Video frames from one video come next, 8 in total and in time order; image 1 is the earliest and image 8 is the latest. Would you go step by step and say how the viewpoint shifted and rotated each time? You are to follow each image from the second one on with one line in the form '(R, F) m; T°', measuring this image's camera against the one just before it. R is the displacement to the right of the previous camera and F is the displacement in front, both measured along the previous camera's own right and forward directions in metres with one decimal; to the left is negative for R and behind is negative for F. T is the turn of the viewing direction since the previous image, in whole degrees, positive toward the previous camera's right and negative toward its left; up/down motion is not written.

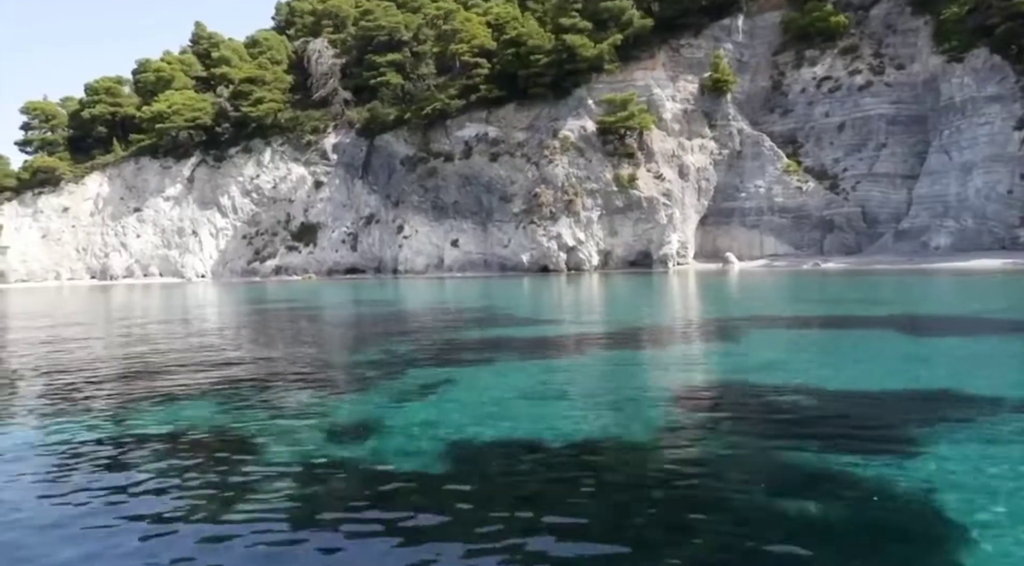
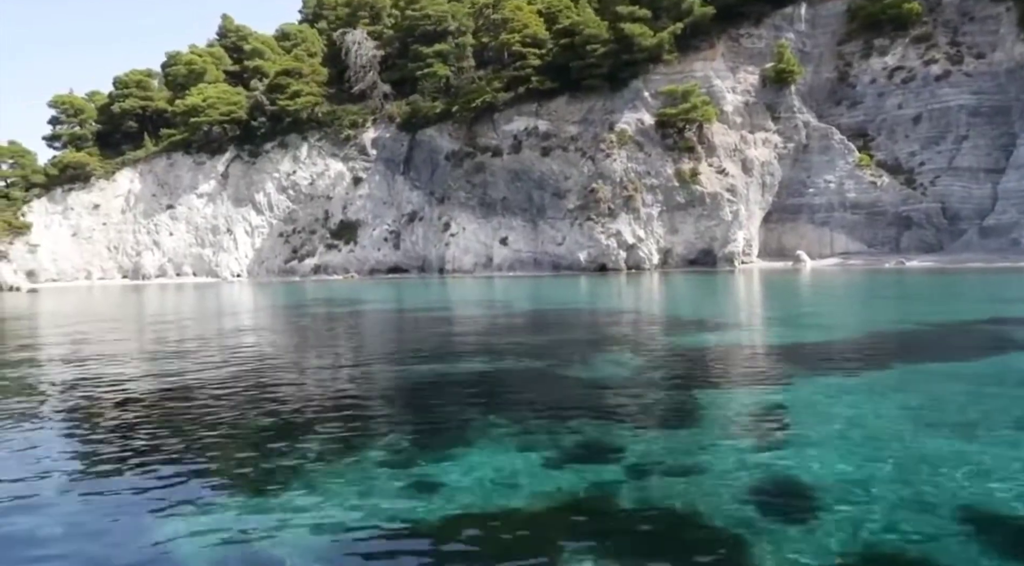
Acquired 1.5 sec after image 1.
(-2.5, +1.6) m; 0°
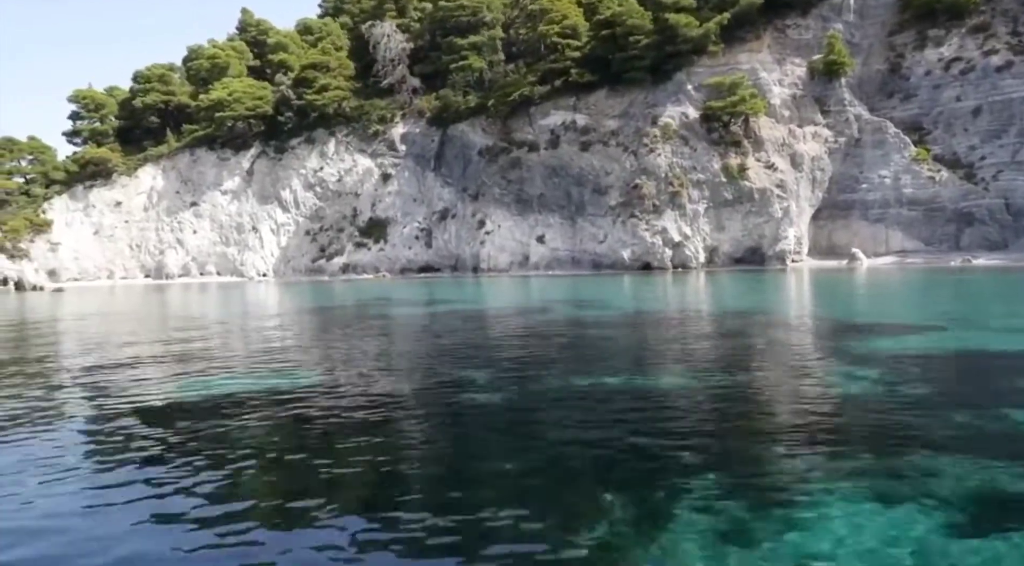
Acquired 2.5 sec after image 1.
(-1.7, +1.3) m; 0°
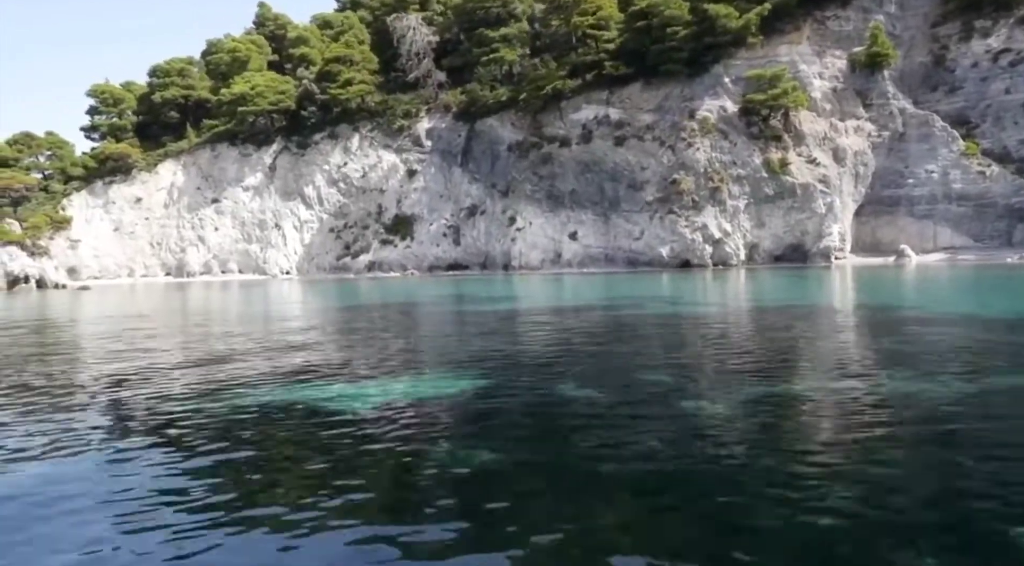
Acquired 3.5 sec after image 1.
(-1.5, +0.9) m; 0°
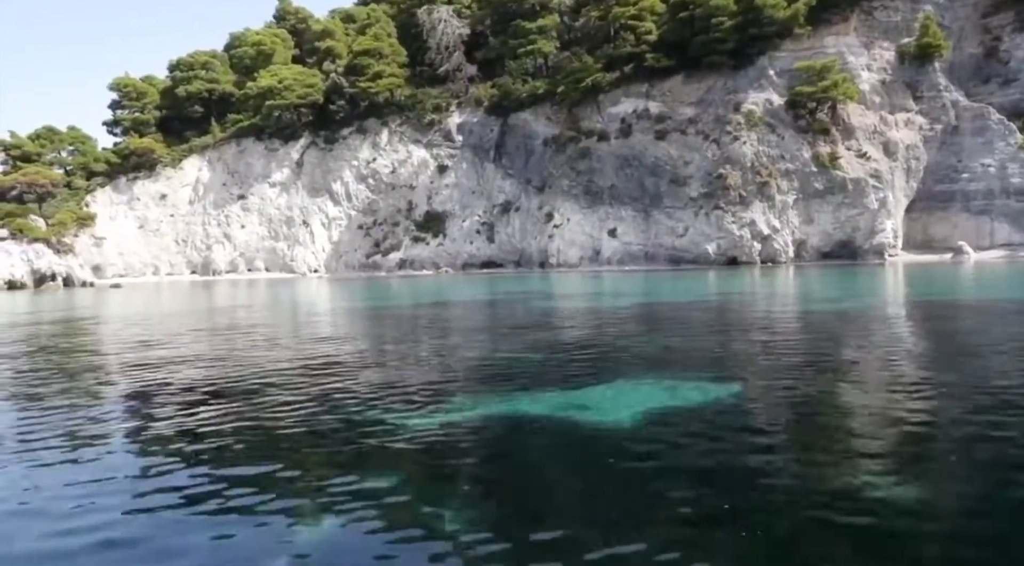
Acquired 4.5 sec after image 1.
(-1.8, +1.0) m; 0°
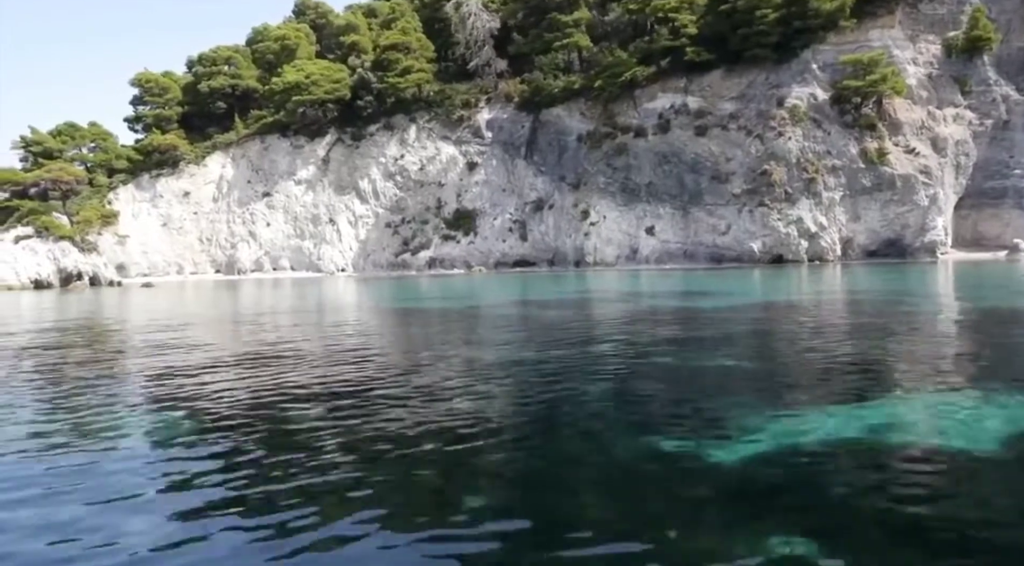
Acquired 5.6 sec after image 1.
(-1.7, +0.9) m; 0°
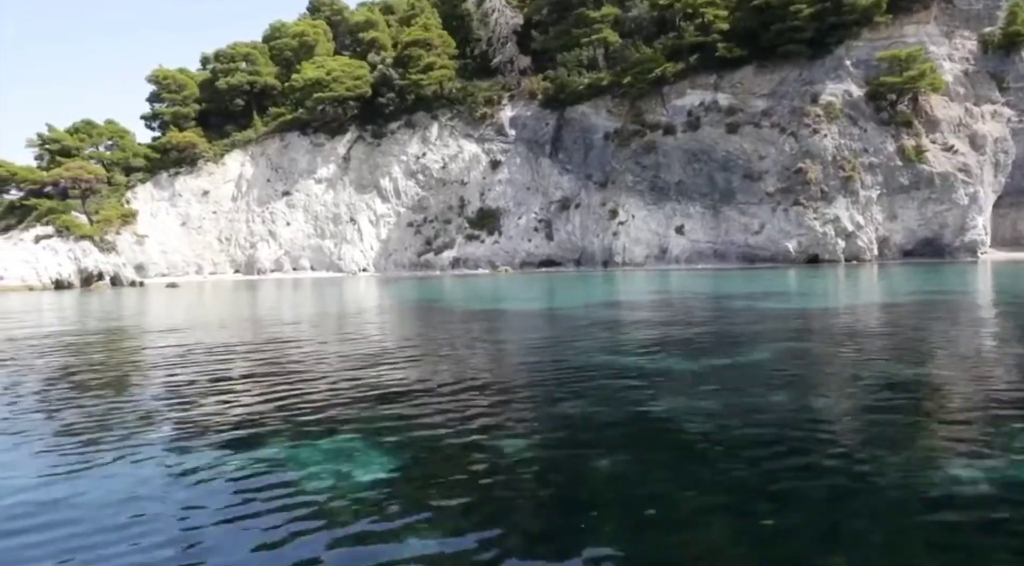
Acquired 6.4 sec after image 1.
(-1.3, +0.7) m; 0°
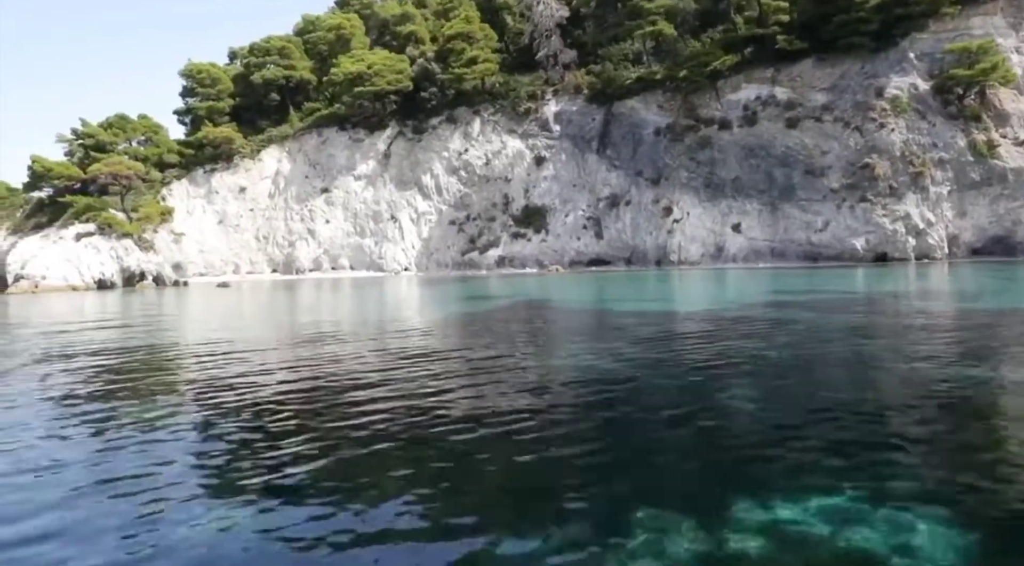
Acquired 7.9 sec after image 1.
(-2.4, +1.1) m; 0°
